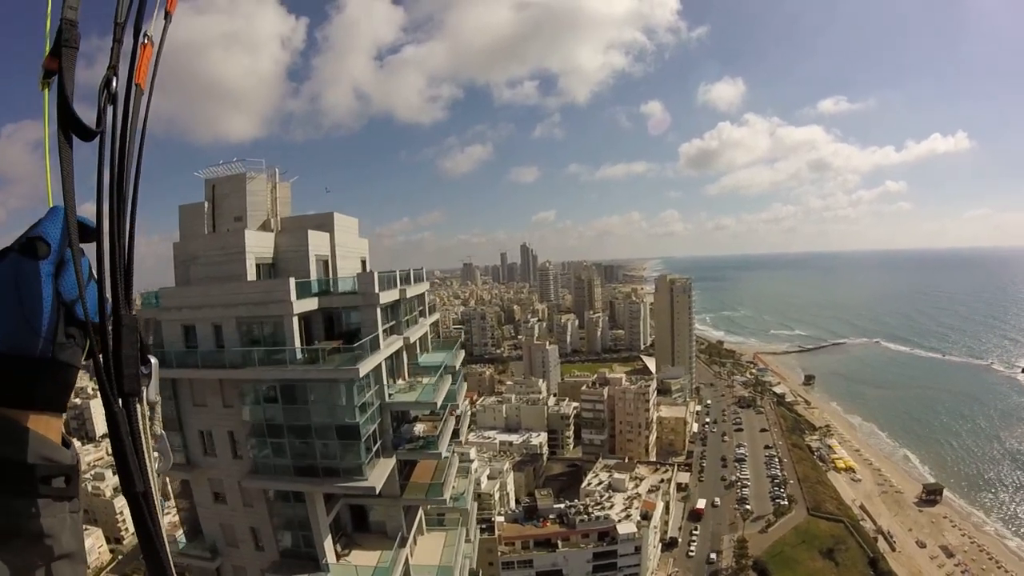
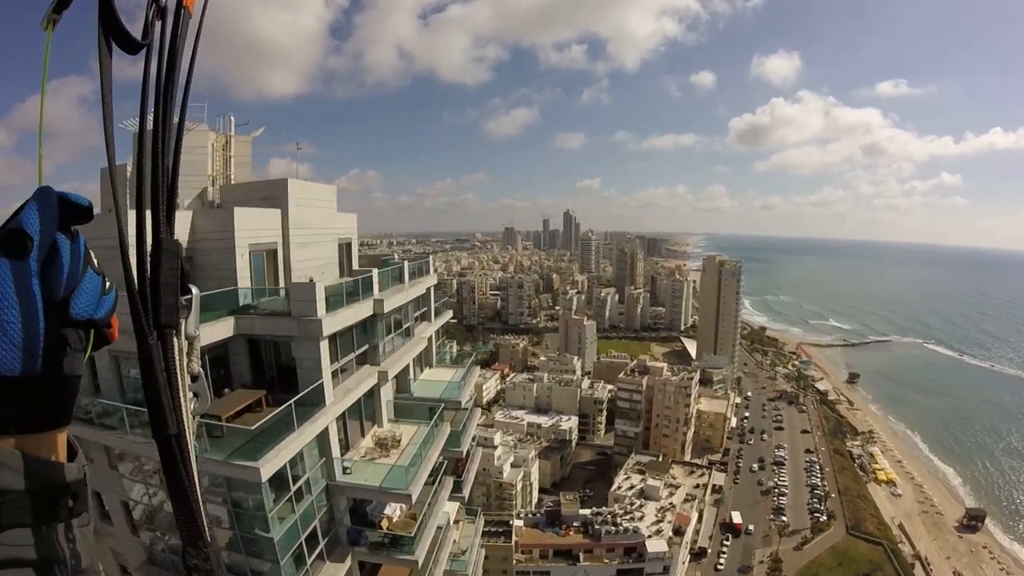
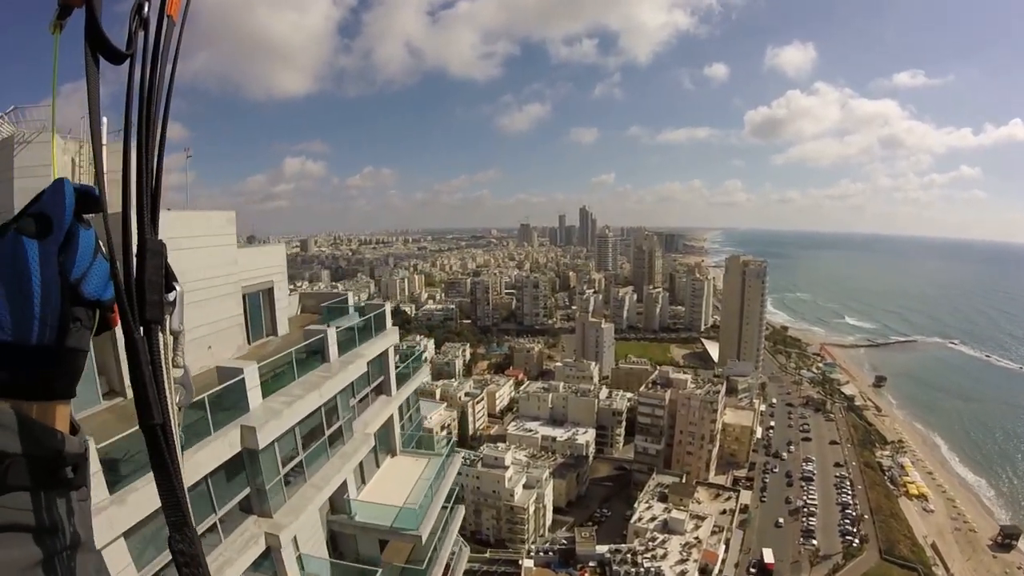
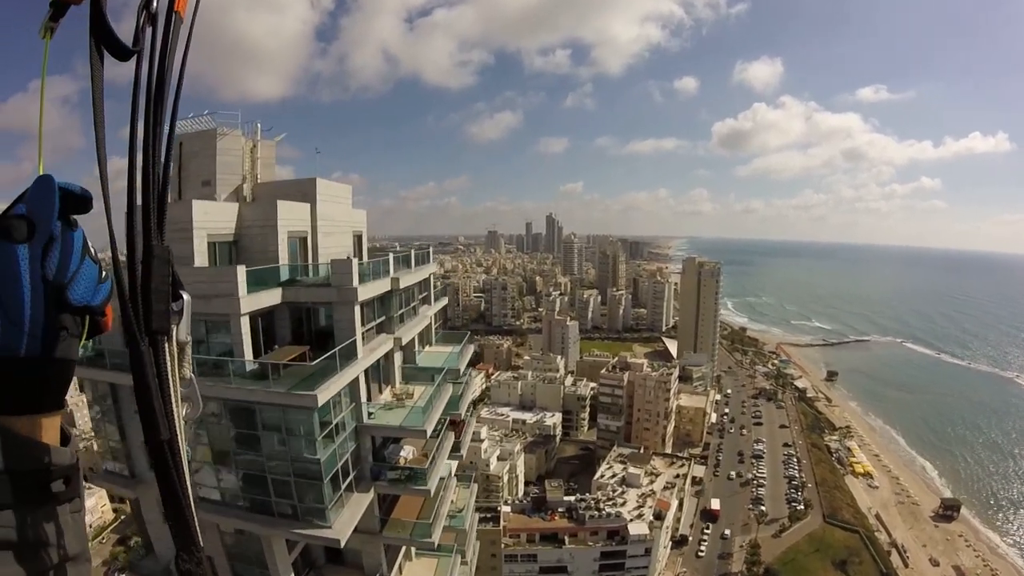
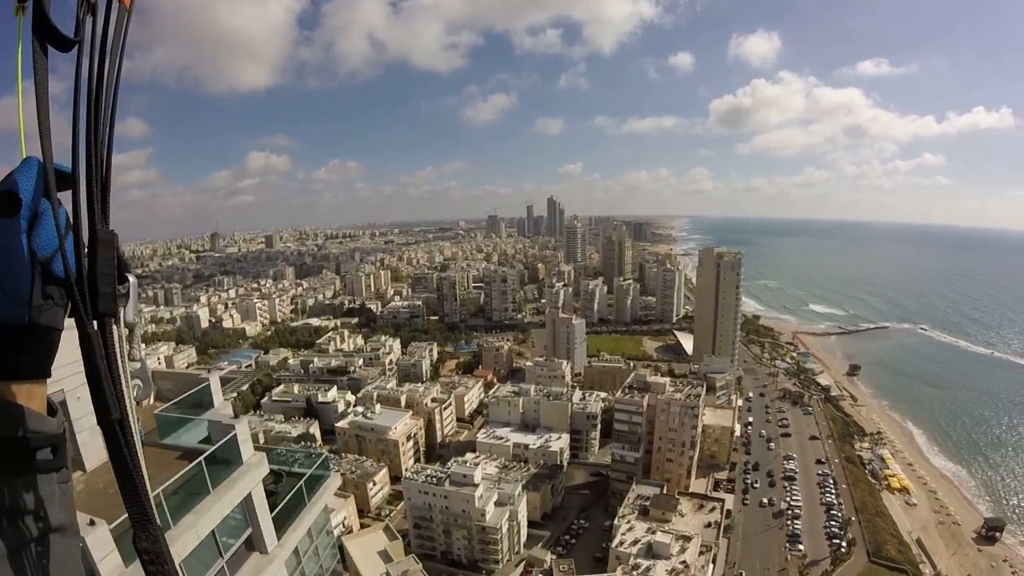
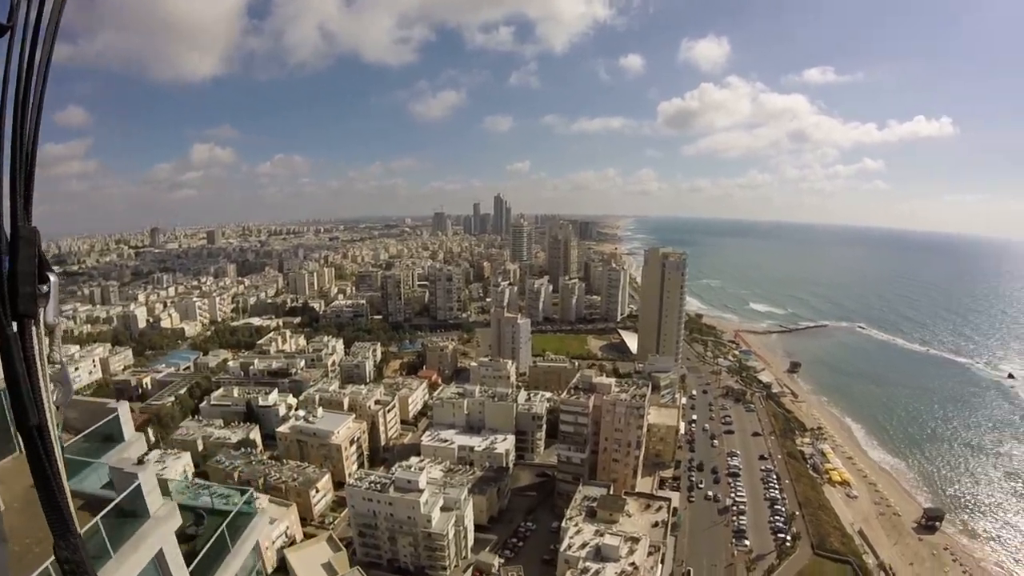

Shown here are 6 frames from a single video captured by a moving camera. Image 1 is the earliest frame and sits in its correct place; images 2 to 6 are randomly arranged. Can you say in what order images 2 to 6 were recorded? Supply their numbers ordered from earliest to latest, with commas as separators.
4, 2, 3, 5, 6
